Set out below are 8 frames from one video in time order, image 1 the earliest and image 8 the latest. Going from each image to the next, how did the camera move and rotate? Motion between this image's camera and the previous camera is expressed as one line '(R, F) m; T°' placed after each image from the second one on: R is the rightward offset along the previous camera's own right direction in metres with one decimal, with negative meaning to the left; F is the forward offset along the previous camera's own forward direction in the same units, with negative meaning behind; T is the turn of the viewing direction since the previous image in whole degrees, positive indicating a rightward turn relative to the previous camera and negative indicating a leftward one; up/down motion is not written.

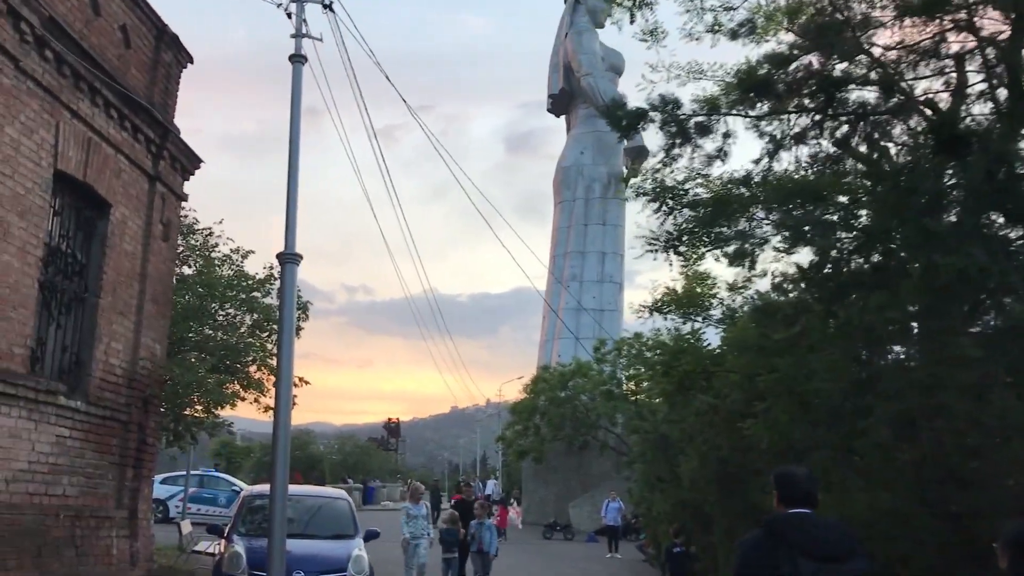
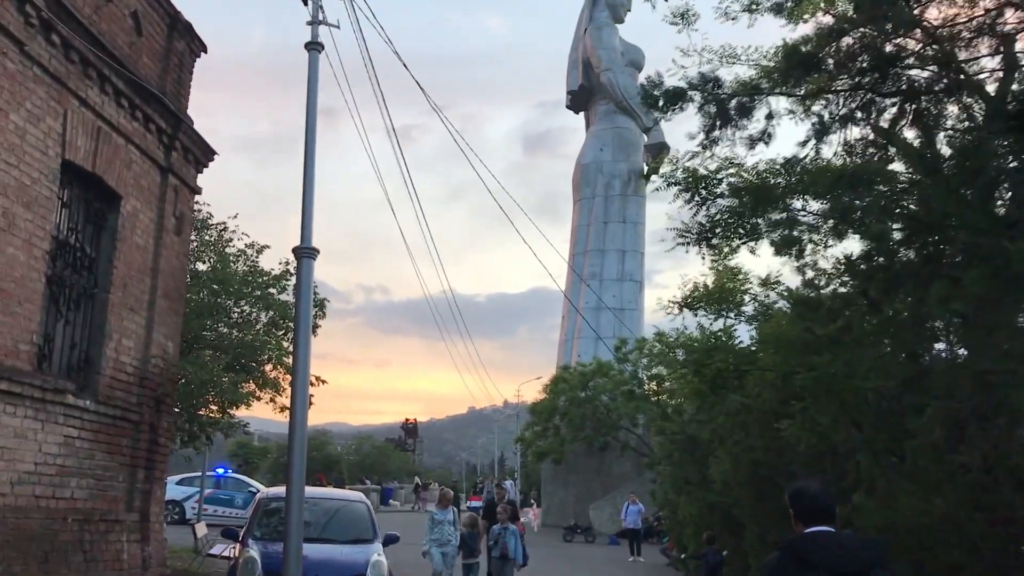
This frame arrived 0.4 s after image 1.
(-0.1, +0.5) m; -1°
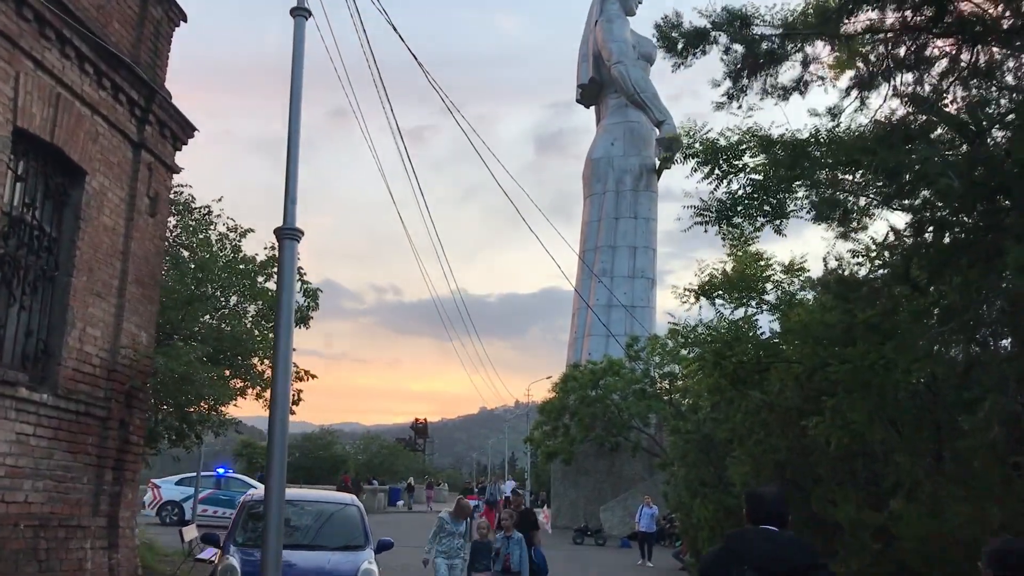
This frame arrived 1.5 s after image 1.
(+0.1, +1.0) m; -1°
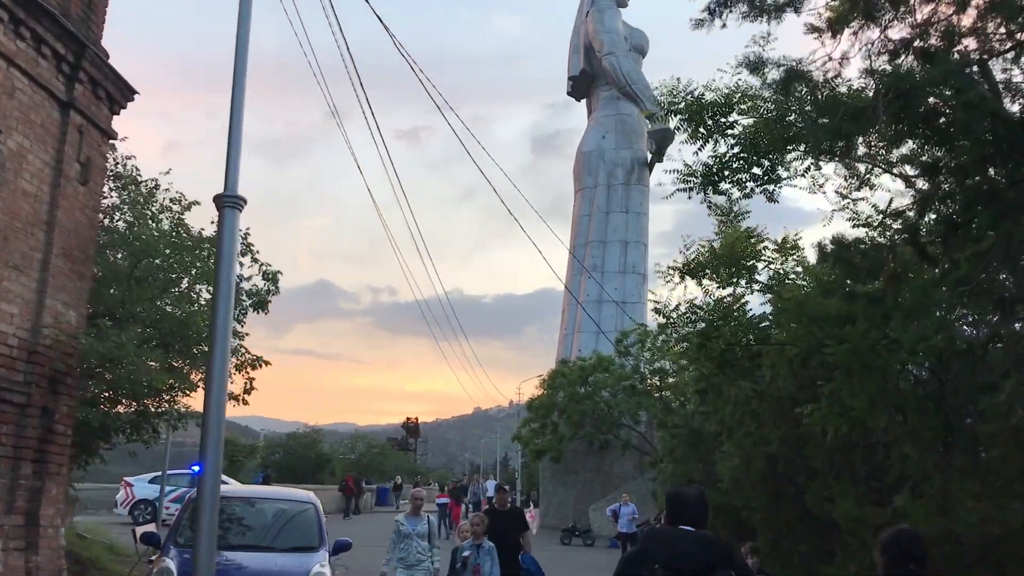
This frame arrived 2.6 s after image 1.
(+0.3, +1.0) m; 0°
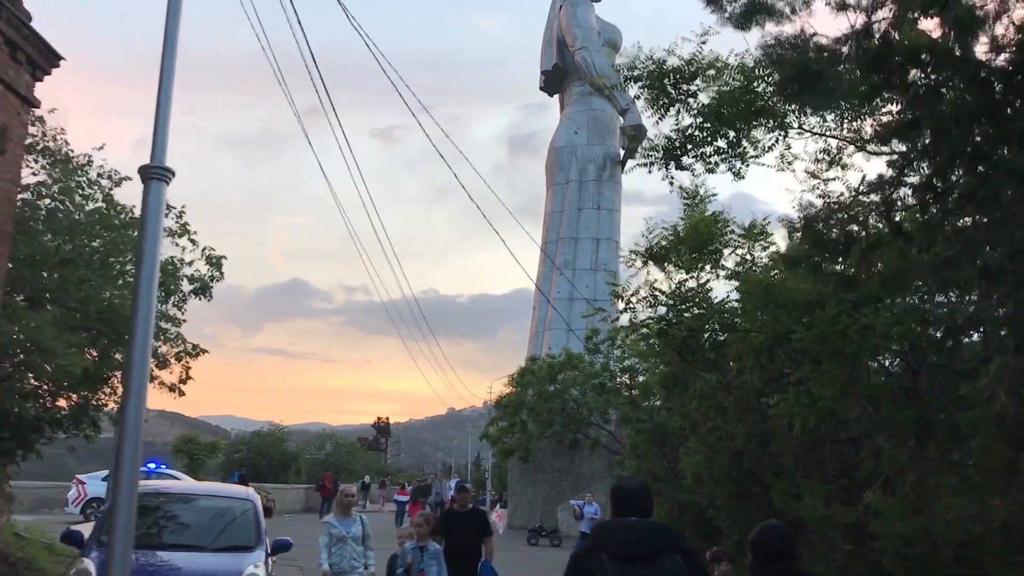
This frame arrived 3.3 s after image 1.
(+0.2, +0.6) m; +1°
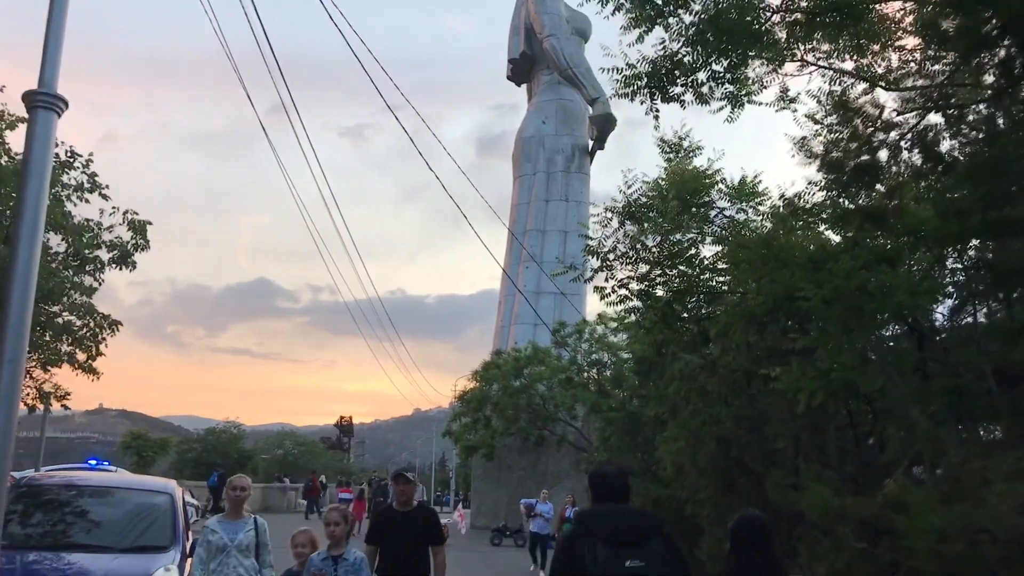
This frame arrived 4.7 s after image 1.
(+0.1, +1.3) m; +2°
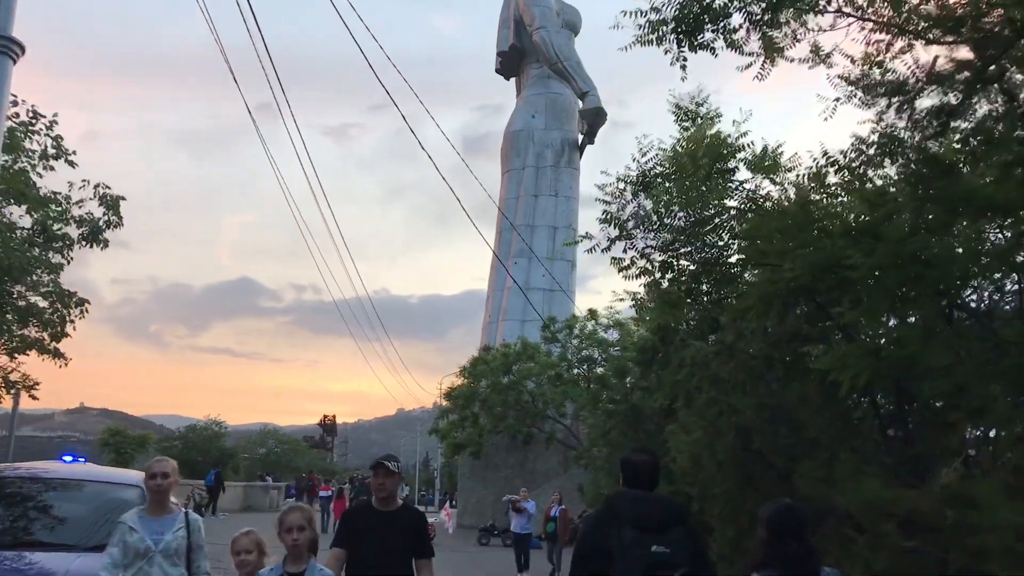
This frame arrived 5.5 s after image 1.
(-0.2, +0.7) m; +1°
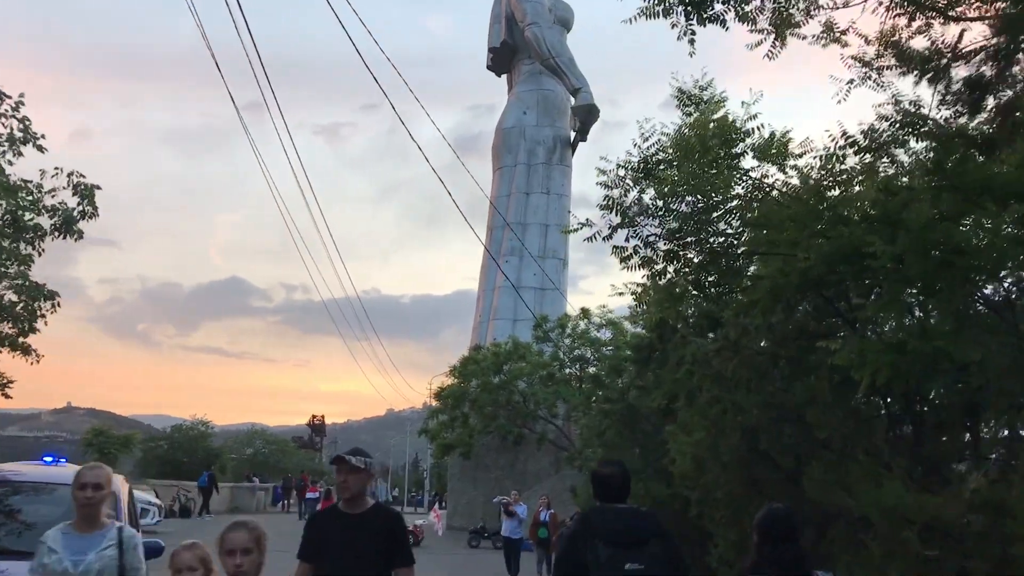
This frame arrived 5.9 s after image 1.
(0.0, +0.4) m; +1°
